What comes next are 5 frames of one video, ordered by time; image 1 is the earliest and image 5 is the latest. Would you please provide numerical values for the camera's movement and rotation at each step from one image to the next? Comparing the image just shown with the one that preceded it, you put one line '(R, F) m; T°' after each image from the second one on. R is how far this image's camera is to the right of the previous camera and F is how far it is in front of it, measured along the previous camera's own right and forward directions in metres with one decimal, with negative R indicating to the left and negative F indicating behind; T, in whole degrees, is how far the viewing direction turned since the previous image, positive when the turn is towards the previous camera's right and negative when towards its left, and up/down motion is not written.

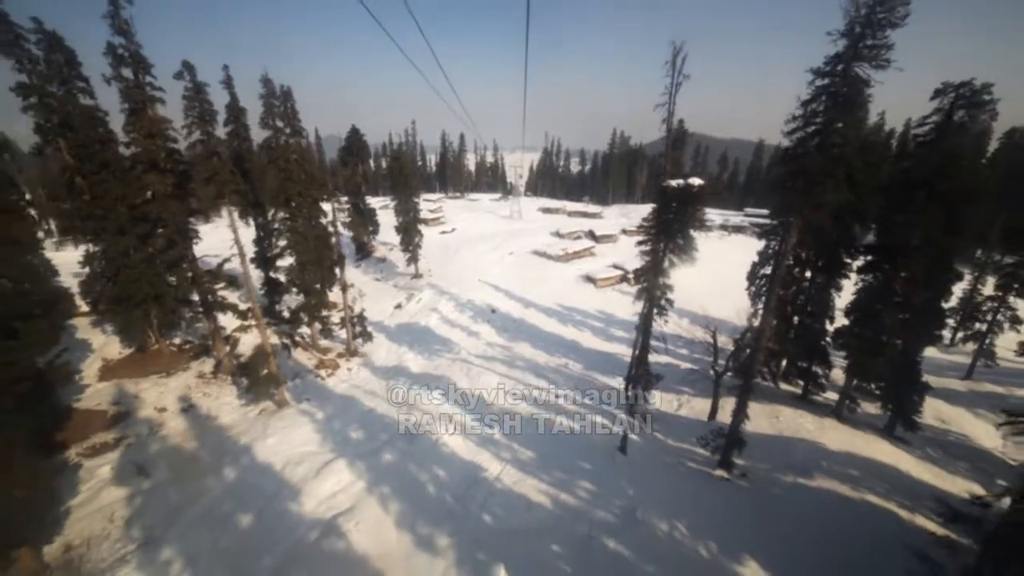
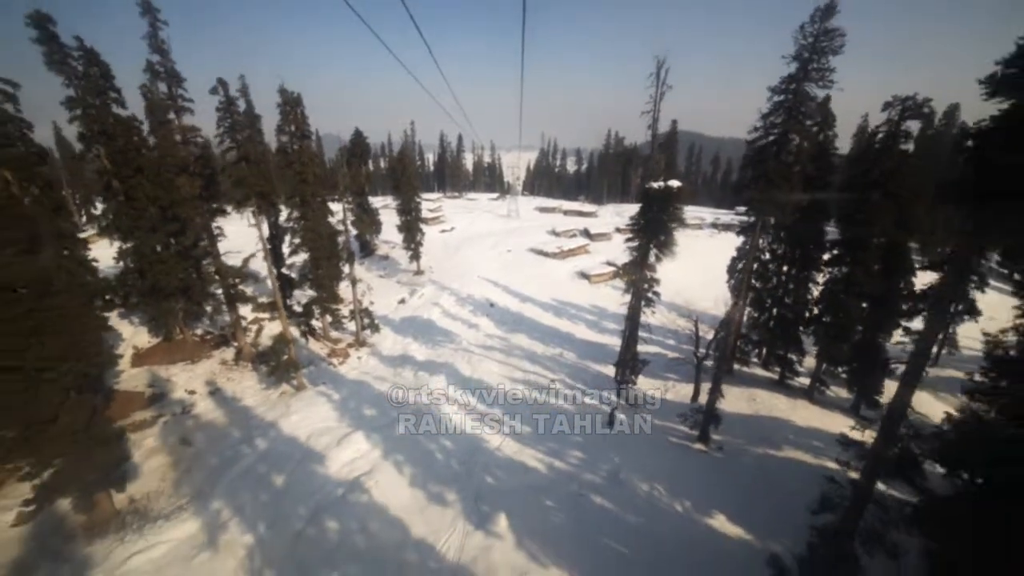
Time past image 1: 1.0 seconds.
(0.0, -1.7) m; 0°
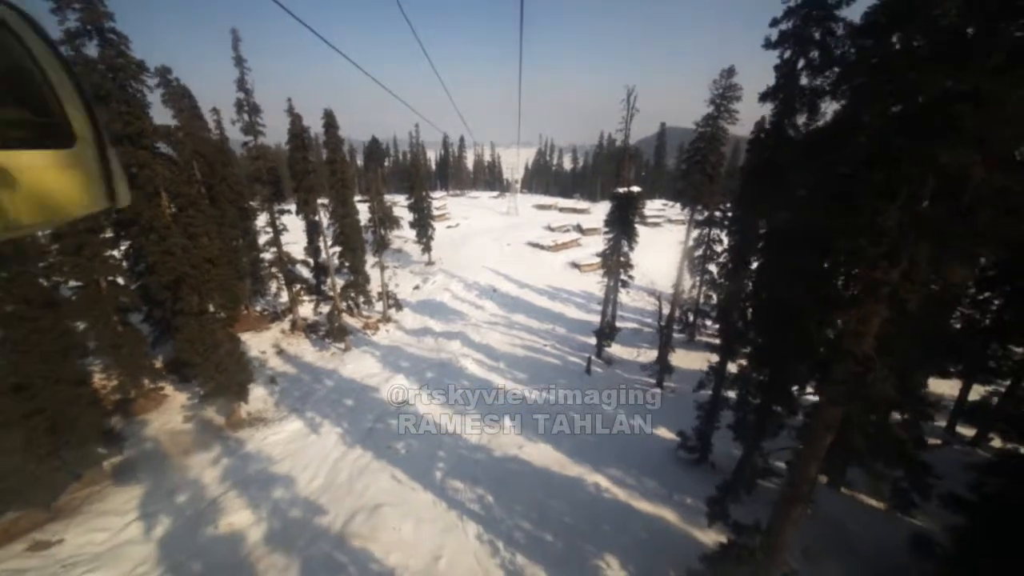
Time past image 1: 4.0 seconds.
(-0.1, -5.2) m; 0°
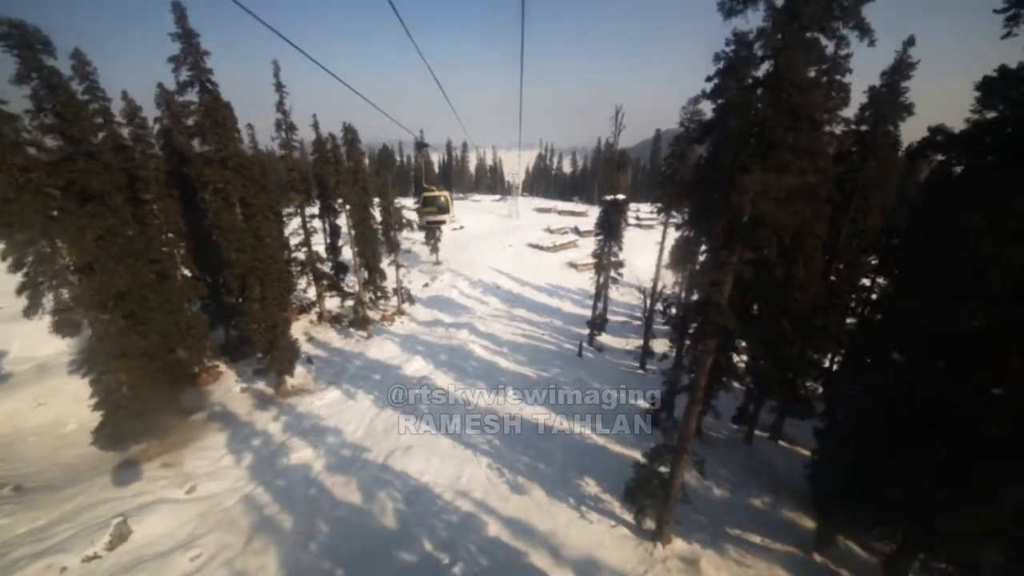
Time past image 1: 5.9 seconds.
(0.0, -3.3) m; 0°
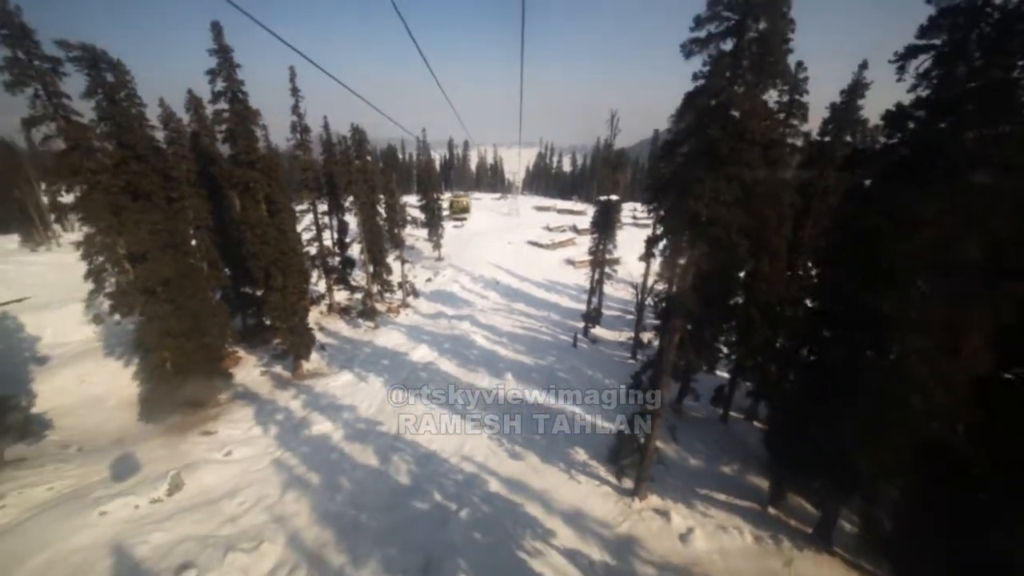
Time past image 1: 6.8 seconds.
(0.0, -1.6) m; 0°
